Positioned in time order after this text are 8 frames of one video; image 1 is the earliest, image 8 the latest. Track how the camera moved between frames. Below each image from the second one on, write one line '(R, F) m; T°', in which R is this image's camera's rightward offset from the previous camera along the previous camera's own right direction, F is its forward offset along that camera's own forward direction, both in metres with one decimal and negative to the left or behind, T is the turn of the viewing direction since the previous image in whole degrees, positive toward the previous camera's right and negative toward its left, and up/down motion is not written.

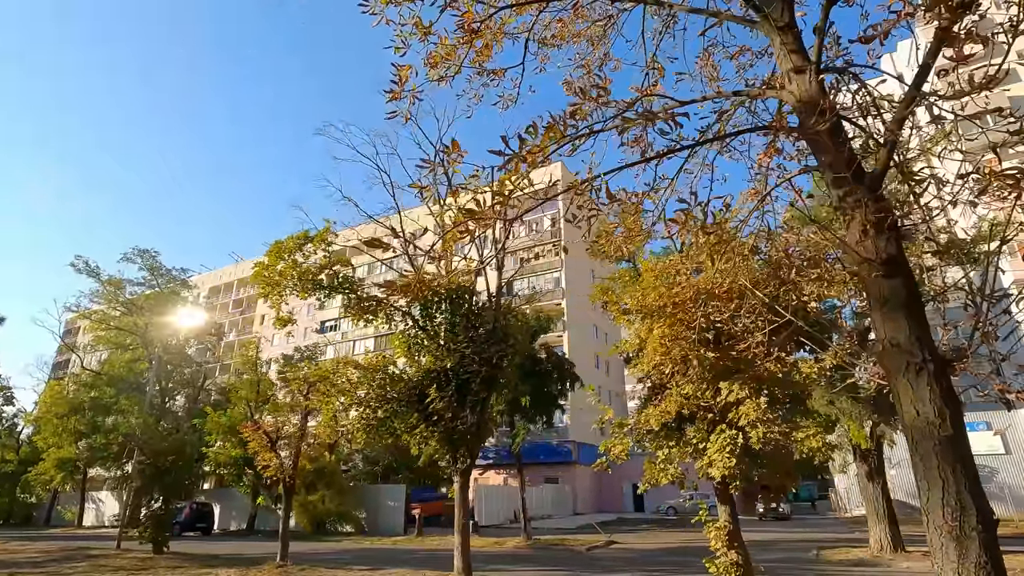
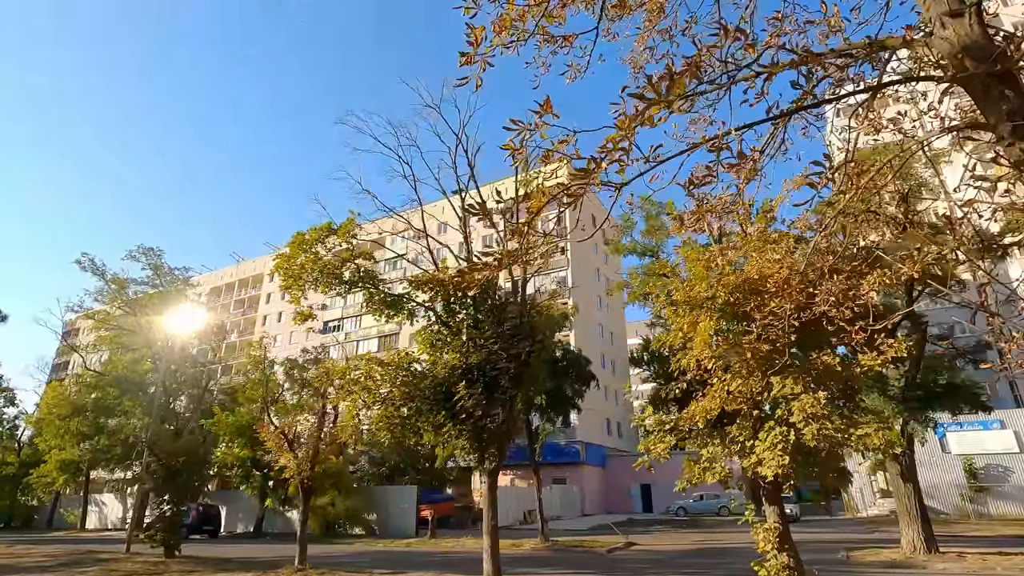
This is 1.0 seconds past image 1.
(-0.6, +0.4) m; 0°
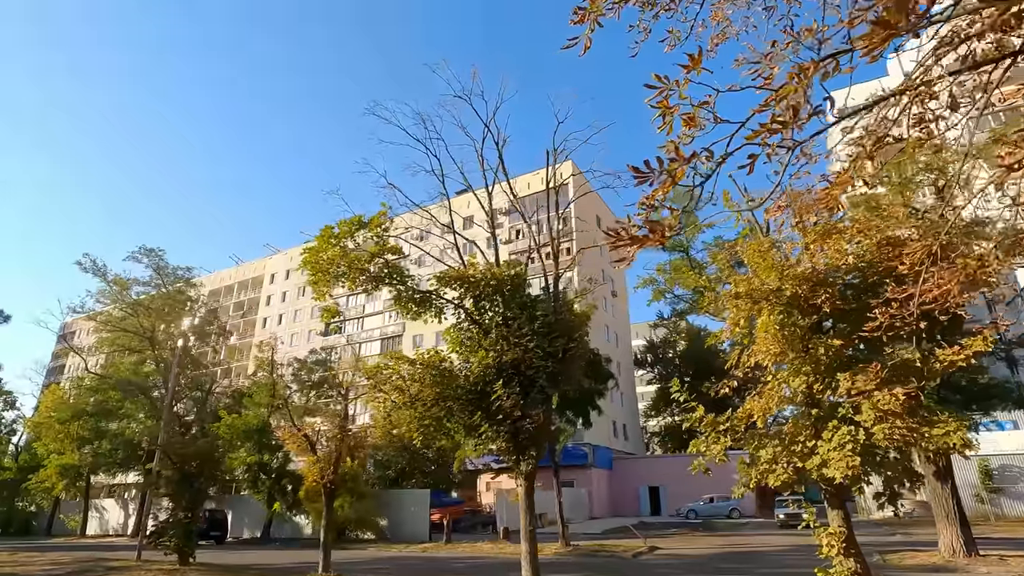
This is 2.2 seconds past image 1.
(-0.7, +0.4) m; 0°
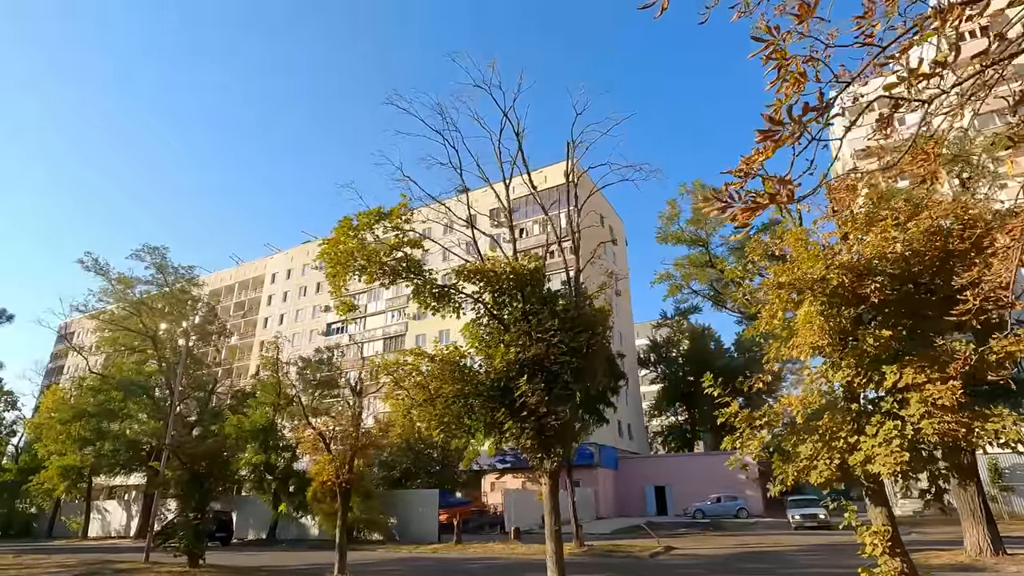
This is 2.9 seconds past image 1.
(-0.4, +0.3) m; 0°
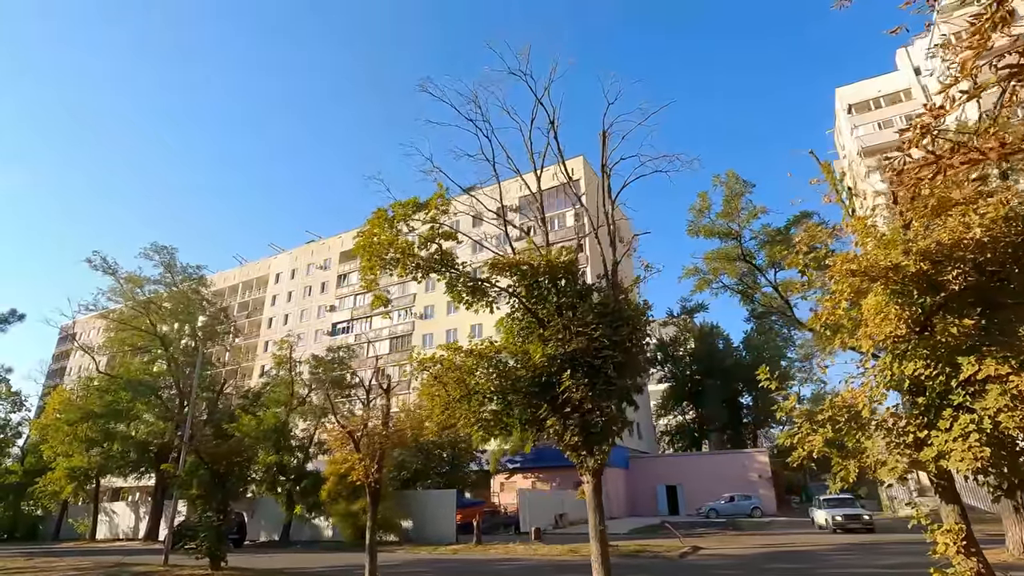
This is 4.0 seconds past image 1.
(-0.7, +0.3) m; 0°
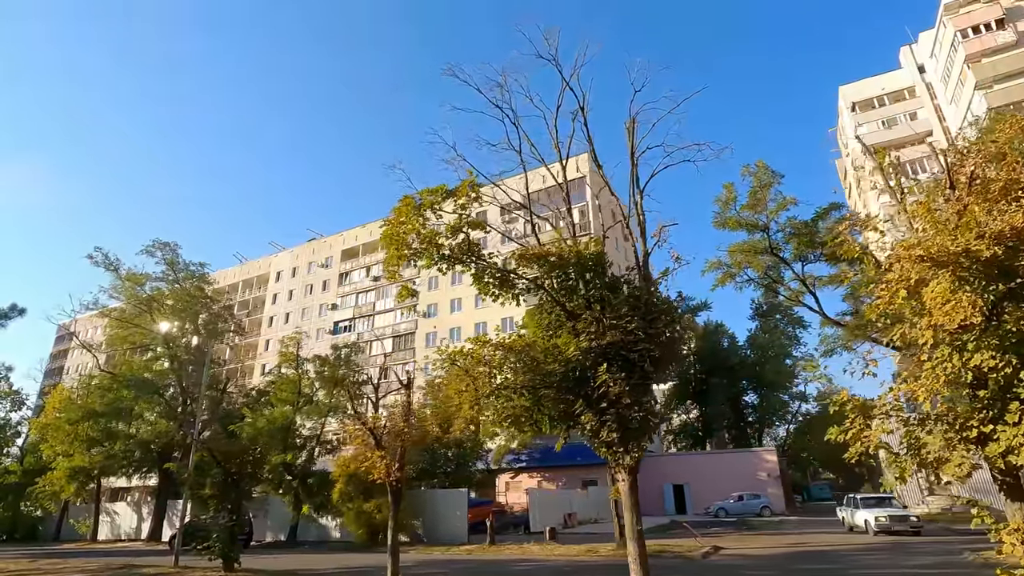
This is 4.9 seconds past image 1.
(-0.6, +0.4) m; 0°
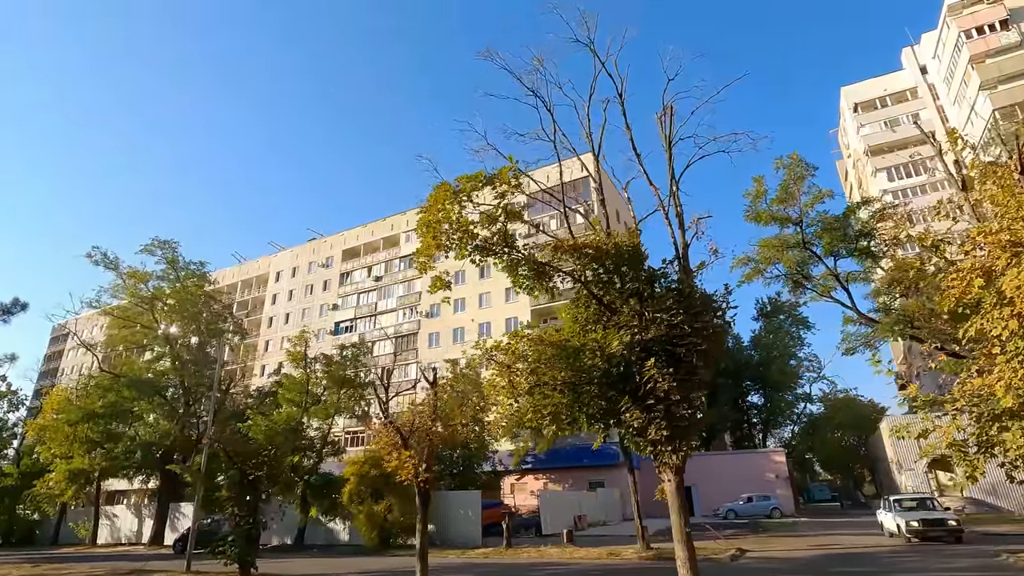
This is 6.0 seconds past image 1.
(-0.7, +0.4) m; +1°
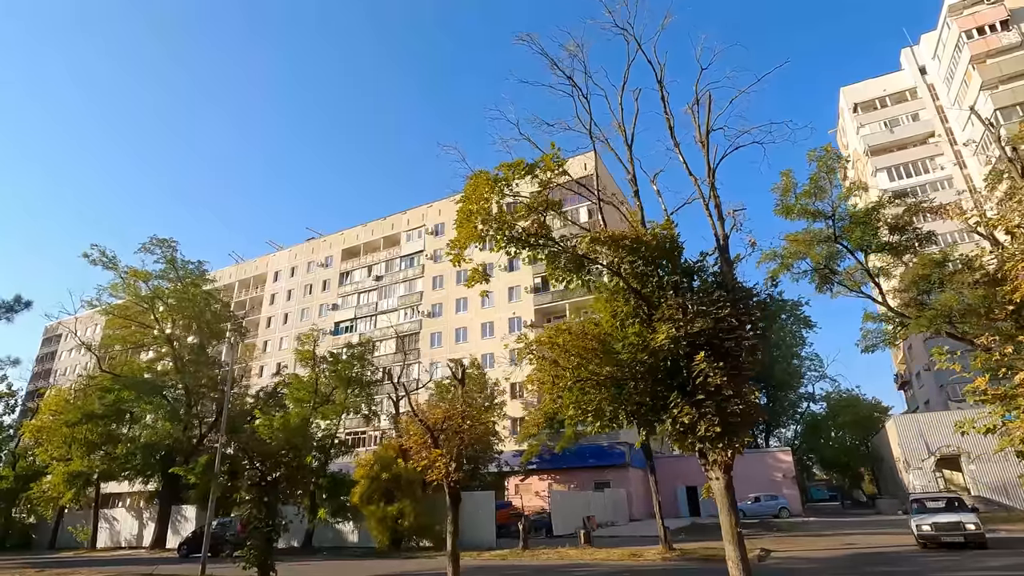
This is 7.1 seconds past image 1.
(-0.7, +0.3) m; +1°
